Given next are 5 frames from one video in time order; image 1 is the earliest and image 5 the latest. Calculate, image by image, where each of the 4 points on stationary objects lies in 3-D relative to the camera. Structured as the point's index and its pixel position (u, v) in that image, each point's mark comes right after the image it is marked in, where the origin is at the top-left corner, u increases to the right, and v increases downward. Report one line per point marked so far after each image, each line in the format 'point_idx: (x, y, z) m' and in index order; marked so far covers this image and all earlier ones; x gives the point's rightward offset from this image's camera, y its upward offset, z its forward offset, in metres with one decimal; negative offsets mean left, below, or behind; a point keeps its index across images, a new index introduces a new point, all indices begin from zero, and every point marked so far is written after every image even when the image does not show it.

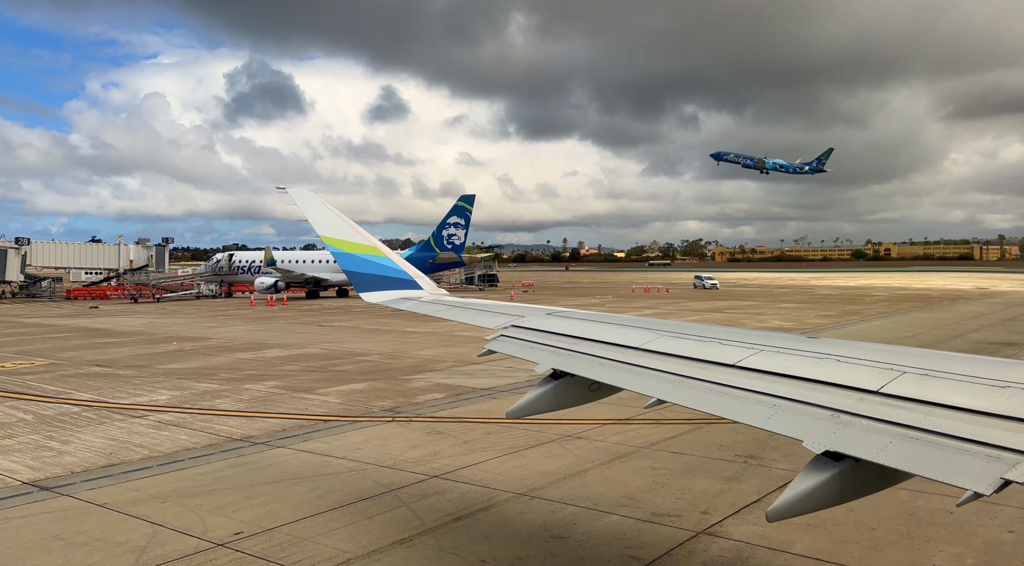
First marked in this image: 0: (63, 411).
0: (-8.2, -2.4, +15.3) m
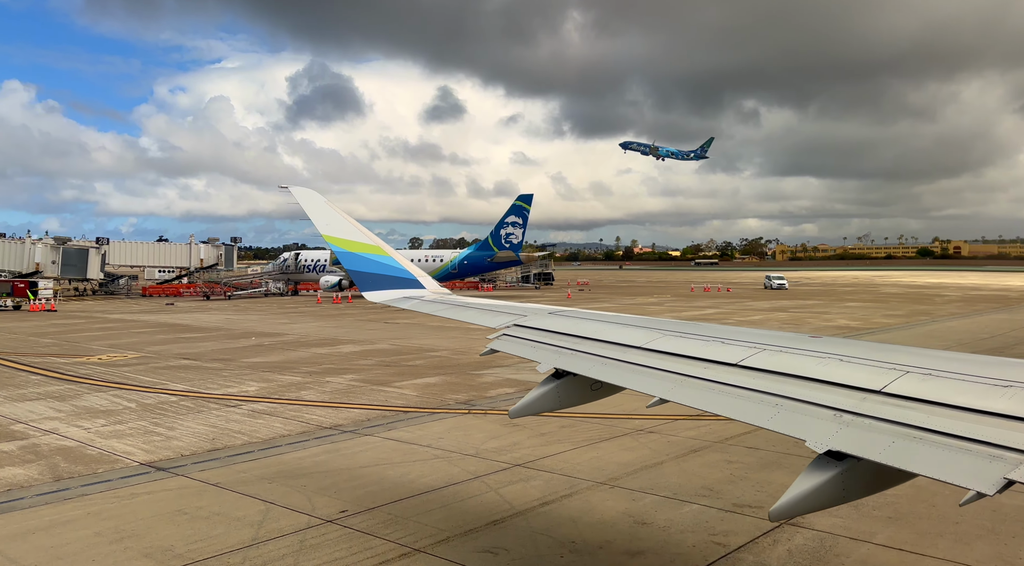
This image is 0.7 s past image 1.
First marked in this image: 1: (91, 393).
0: (-6.8, -2.3, +16.2) m
1: (-8.4, -2.2, +16.7) m
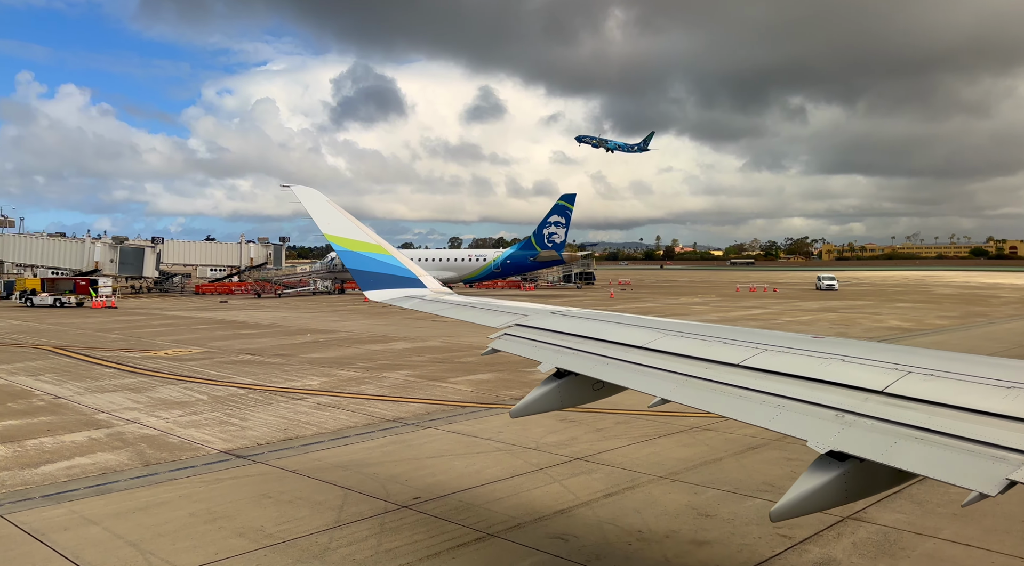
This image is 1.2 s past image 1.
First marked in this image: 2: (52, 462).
0: (-5.6, -2.2, +16.8) m
1: (-7.3, -2.1, +17.4) m
2: (-5.4, -2.1, +9.8) m
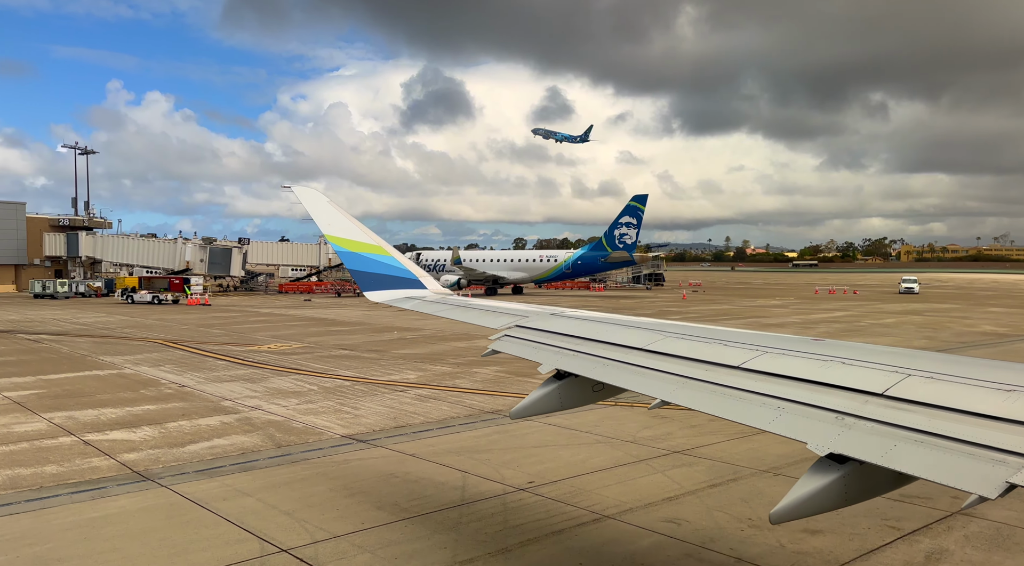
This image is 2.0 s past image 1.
0: (-3.7, -2.2, +17.7) m
1: (-5.2, -2.1, +18.4) m
2: (-4.0, -2.0, +10.7) m
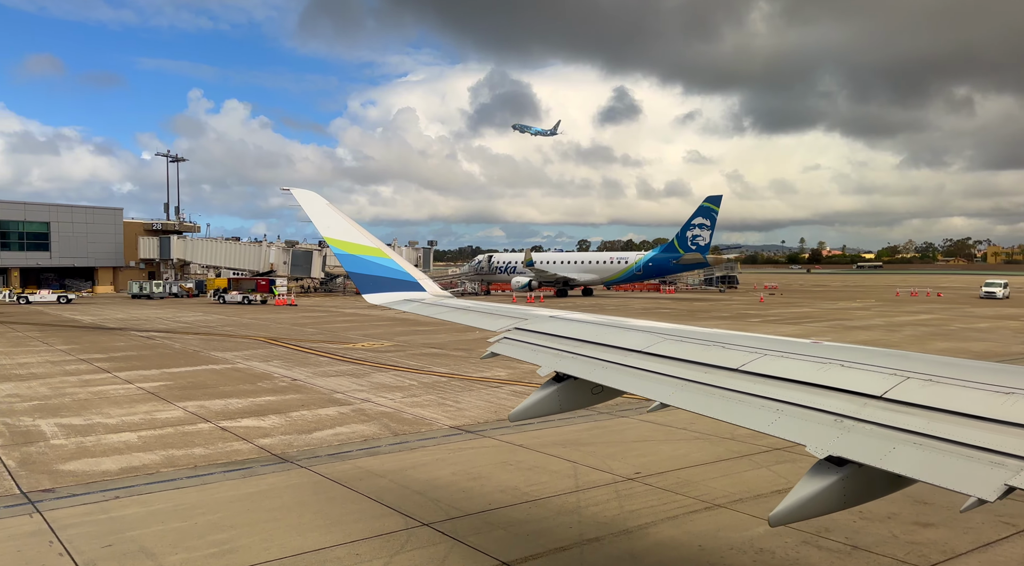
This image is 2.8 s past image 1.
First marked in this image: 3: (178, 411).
0: (-1.7, -2.1, +18.4) m
1: (-3.2, -2.1, +19.2) m
2: (-2.6, -2.0, +11.4) m
3: (-4.9, -1.9, +12.2) m
